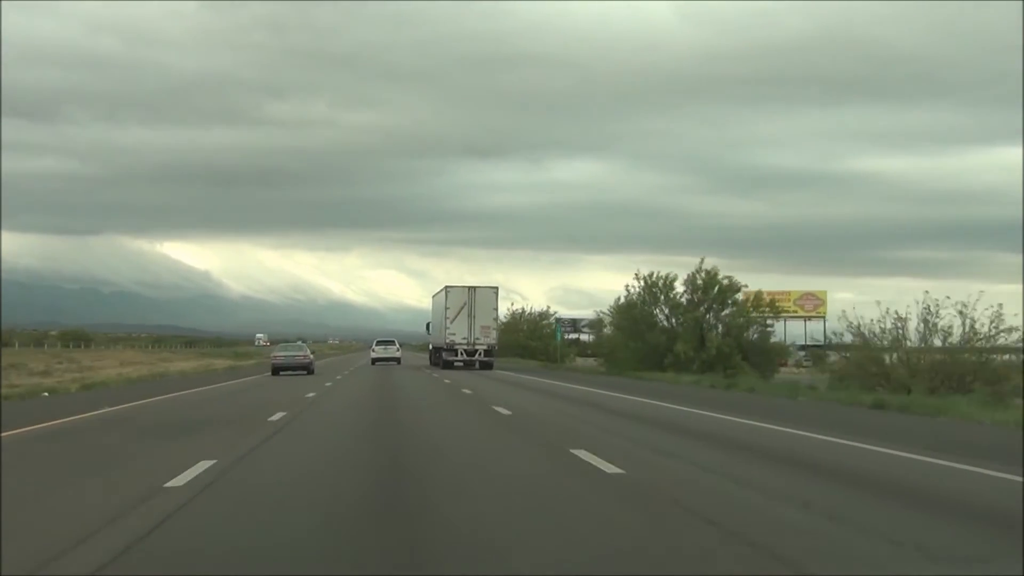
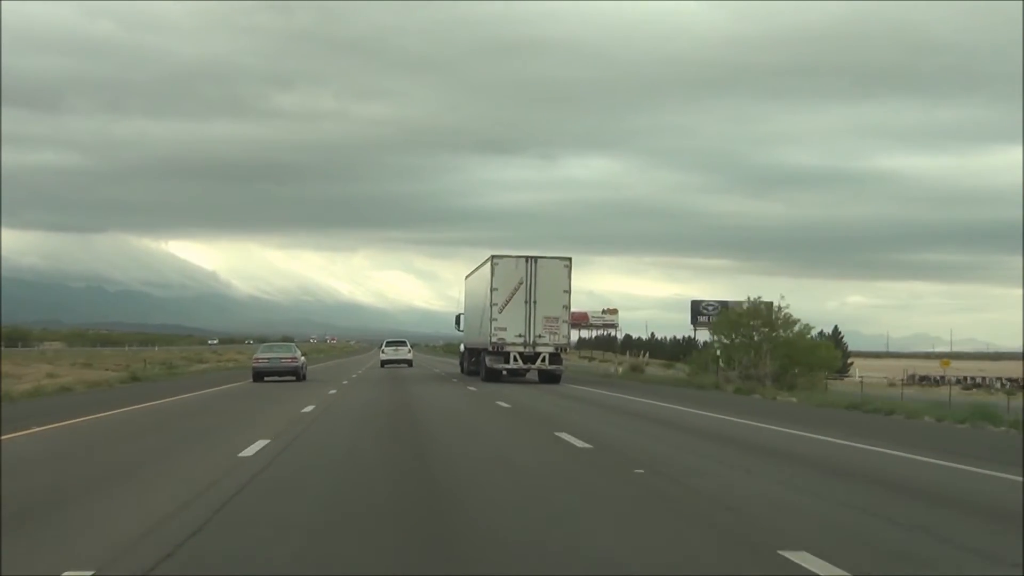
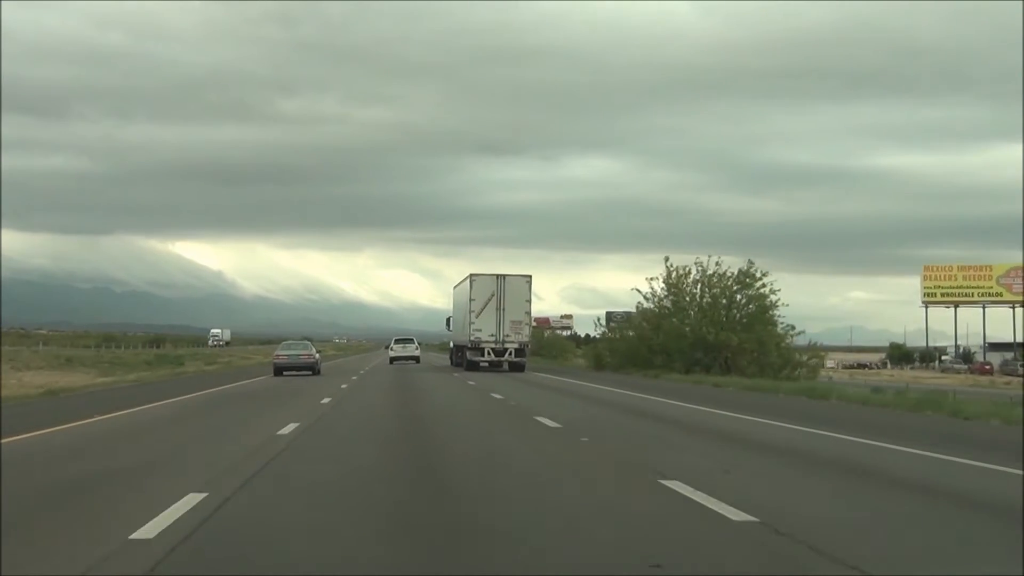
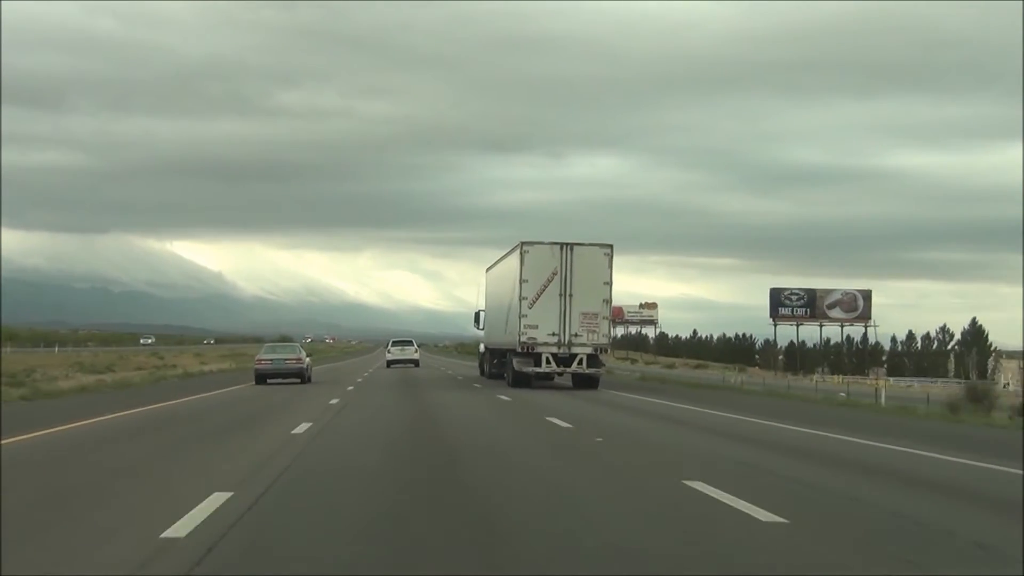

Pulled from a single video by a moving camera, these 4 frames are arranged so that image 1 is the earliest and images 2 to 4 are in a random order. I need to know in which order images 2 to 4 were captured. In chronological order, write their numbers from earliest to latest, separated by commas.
3, 2, 4
